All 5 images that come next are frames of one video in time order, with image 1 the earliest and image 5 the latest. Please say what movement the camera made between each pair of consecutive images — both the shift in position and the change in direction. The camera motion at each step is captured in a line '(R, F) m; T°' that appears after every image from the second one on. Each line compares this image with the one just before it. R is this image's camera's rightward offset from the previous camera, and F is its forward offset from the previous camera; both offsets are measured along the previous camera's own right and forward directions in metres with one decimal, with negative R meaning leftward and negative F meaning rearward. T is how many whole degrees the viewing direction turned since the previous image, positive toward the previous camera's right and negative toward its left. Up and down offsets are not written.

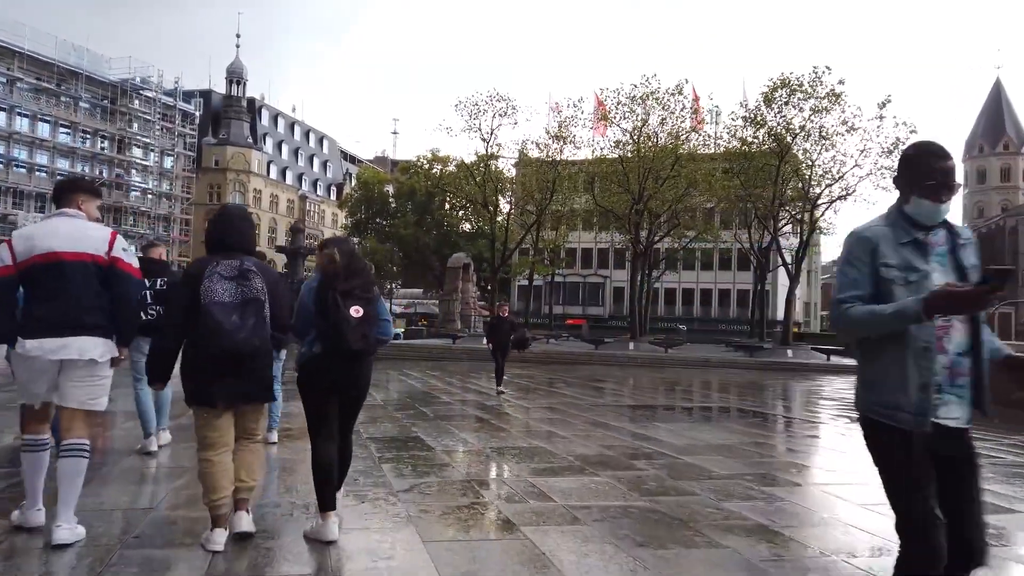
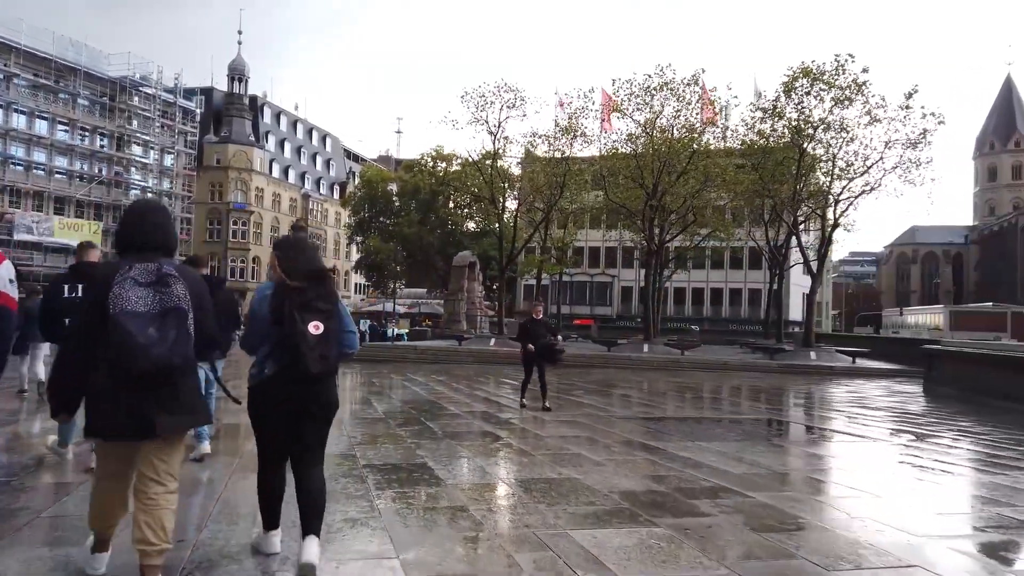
(-0.2, +1.3) m; 0°
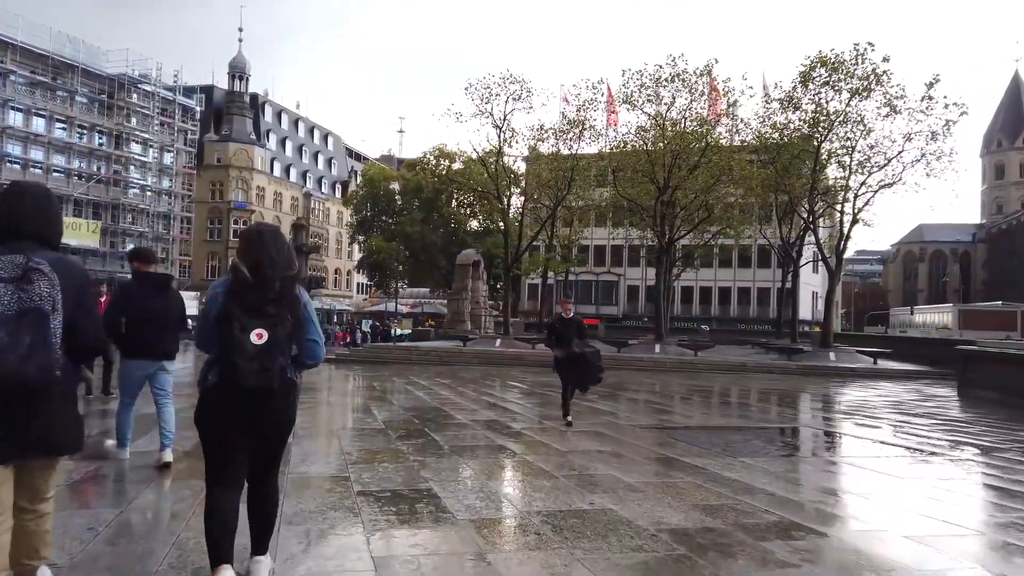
(-0.1, +1.0) m; 0°
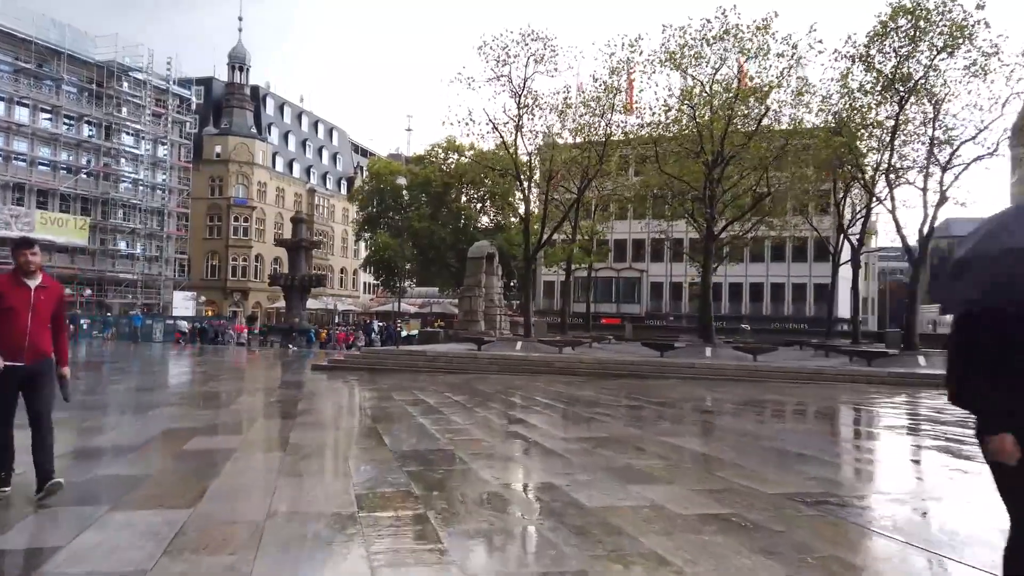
(-0.4, +4.1) m; -1°
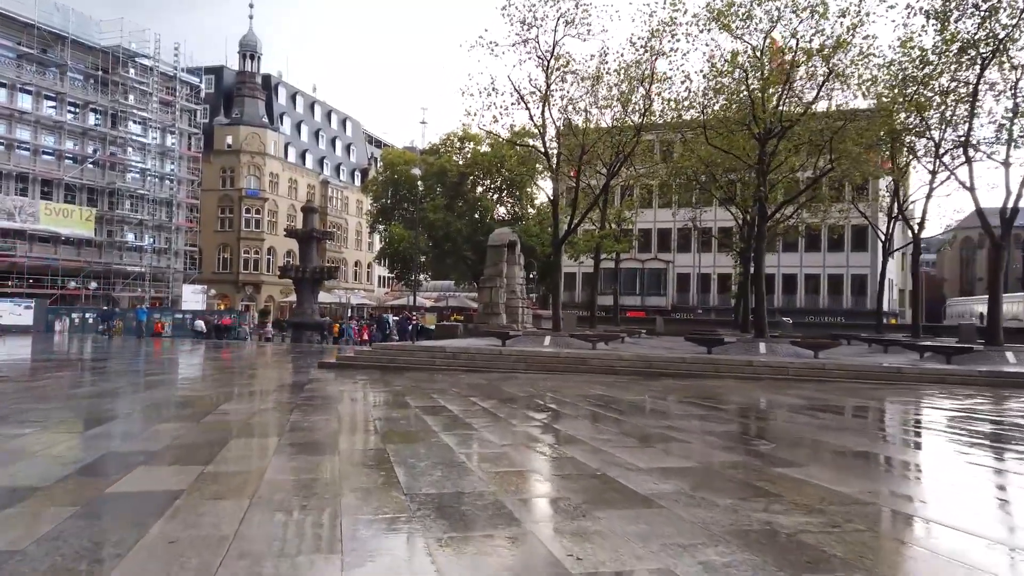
(-0.4, +2.4) m; -1°
